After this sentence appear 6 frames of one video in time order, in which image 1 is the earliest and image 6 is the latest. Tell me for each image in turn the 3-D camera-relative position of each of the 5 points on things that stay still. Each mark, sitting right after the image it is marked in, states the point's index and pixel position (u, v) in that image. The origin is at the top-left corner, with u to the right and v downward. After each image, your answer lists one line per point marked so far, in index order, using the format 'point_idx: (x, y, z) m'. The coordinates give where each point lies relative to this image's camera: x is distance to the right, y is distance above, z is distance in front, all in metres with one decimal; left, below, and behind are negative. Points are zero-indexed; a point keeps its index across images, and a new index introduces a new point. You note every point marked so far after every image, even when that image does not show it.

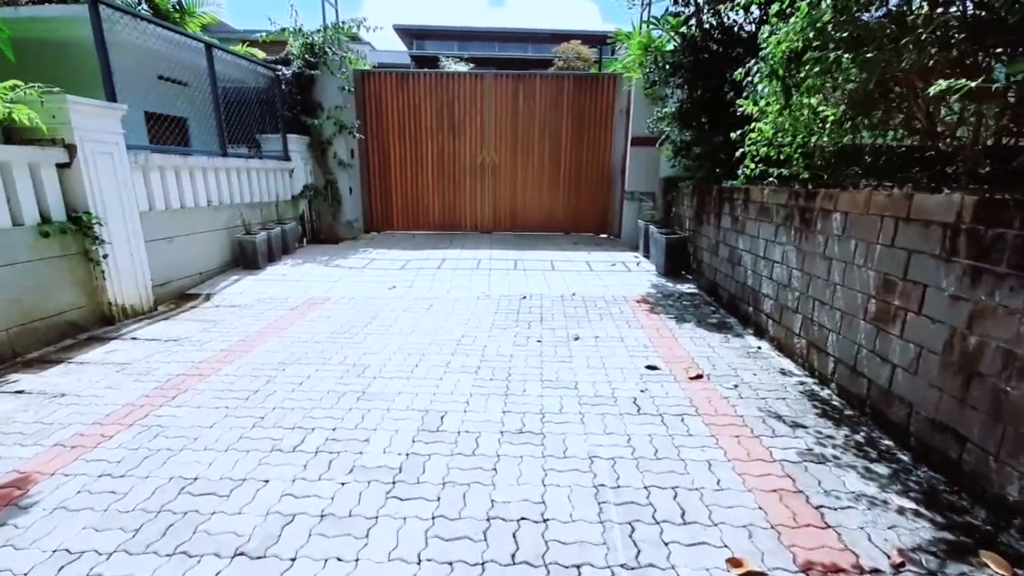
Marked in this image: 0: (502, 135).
0: (-0.1, +2.5, +7.3) m
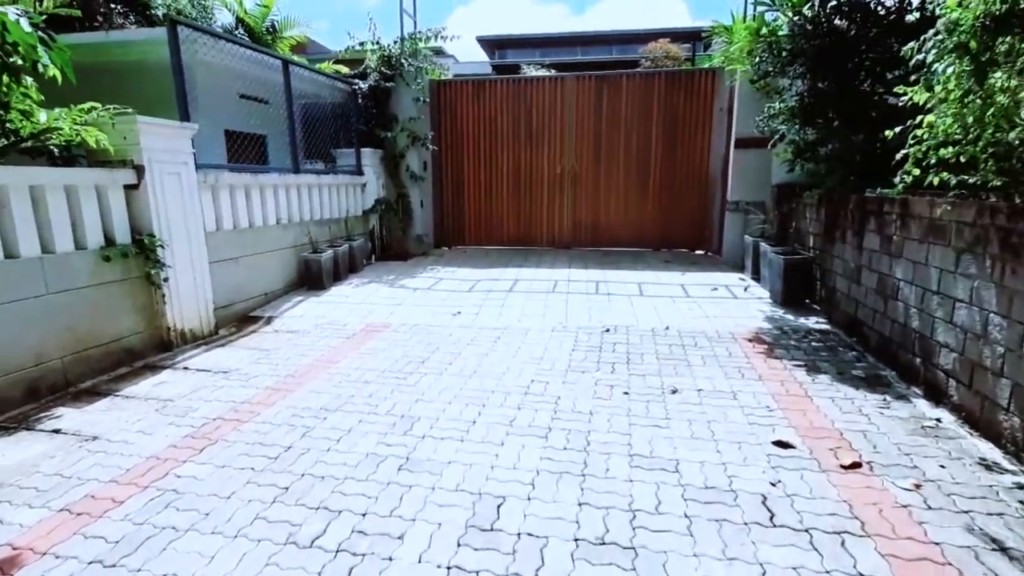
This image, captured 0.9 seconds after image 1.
0: (+1.0, +2.2, +6.8) m
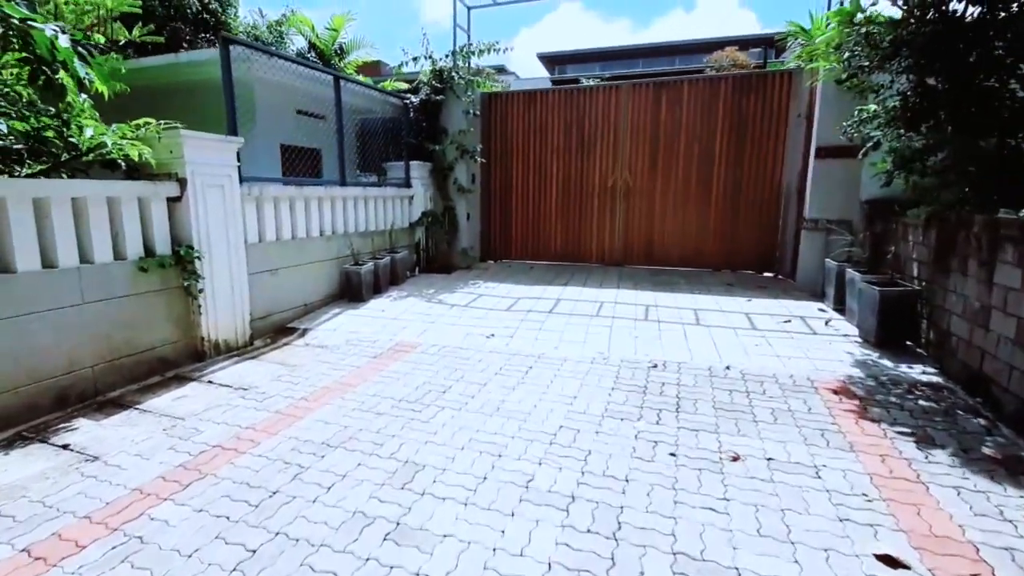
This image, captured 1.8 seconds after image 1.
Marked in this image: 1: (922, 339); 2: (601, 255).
0: (+1.9, +1.9, +6.5) m
1: (+3.3, -0.4, +3.7) m
2: (+1.4, +0.5, +7.2) m
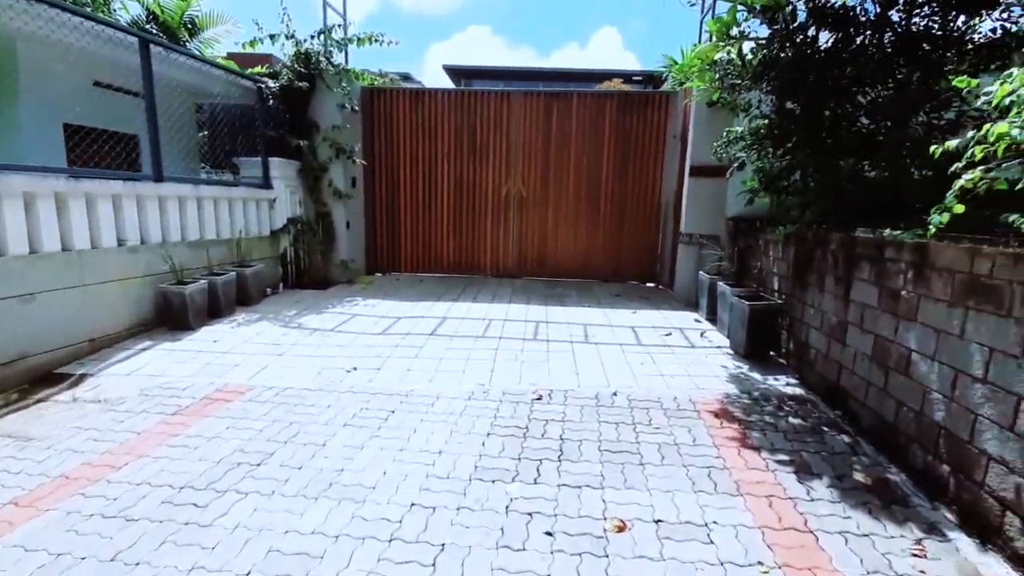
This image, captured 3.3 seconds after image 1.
0: (+0.3, +1.7, +6.3) m
1: (+2.3, -0.5, +3.8) m
2: (-0.2, +0.3, +6.9) m
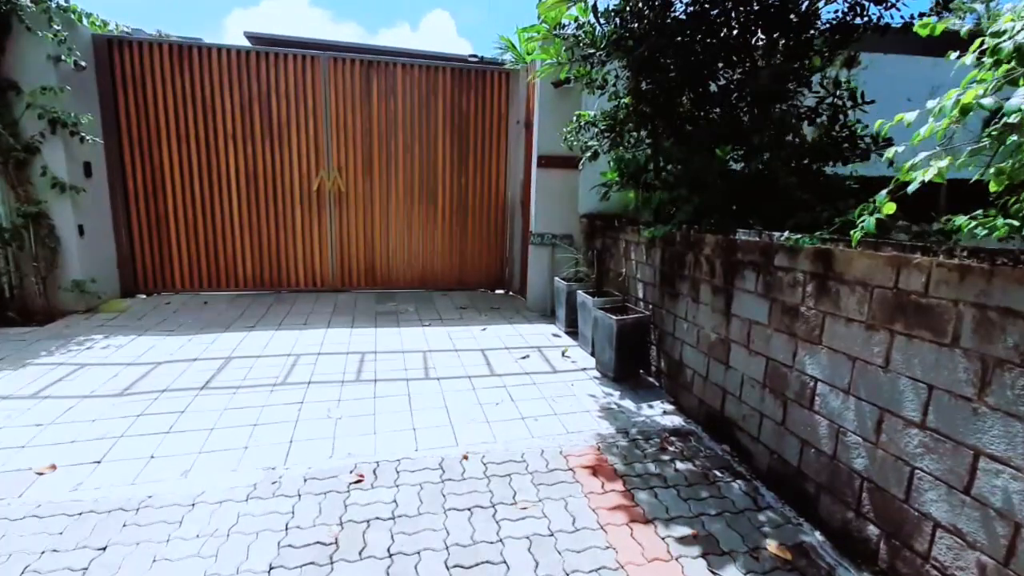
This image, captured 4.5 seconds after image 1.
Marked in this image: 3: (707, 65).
0: (-1.7, +1.6, +5.0) m
1: (+1.0, -0.6, +3.3) m
2: (-2.4, +0.1, +5.4) m
3: (+1.2, +1.4, +2.8) m
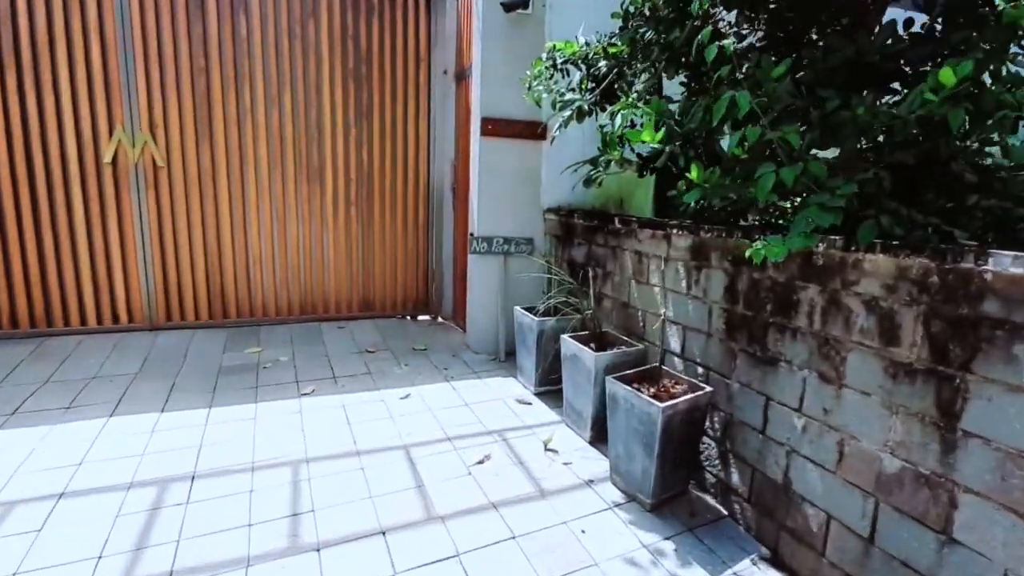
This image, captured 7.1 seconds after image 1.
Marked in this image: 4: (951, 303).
0: (-2.2, +1.3, +3.0) m
1: (+0.9, -0.8, +1.9) m
2: (-2.9, -0.2, +3.3) m
3: (+1.1, +1.2, +1.4) m
4: (+1.2, 0.0, +1.2) m
